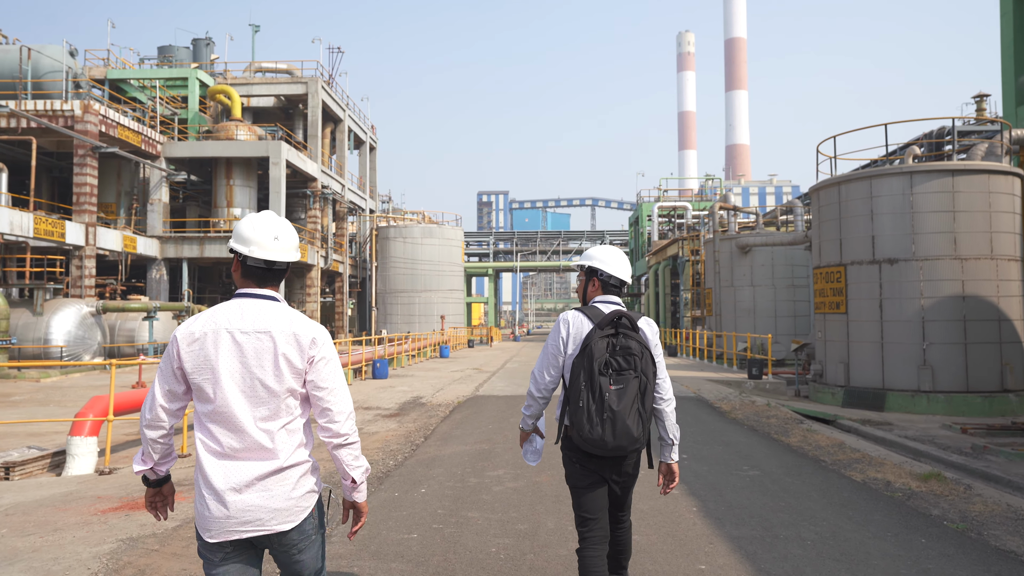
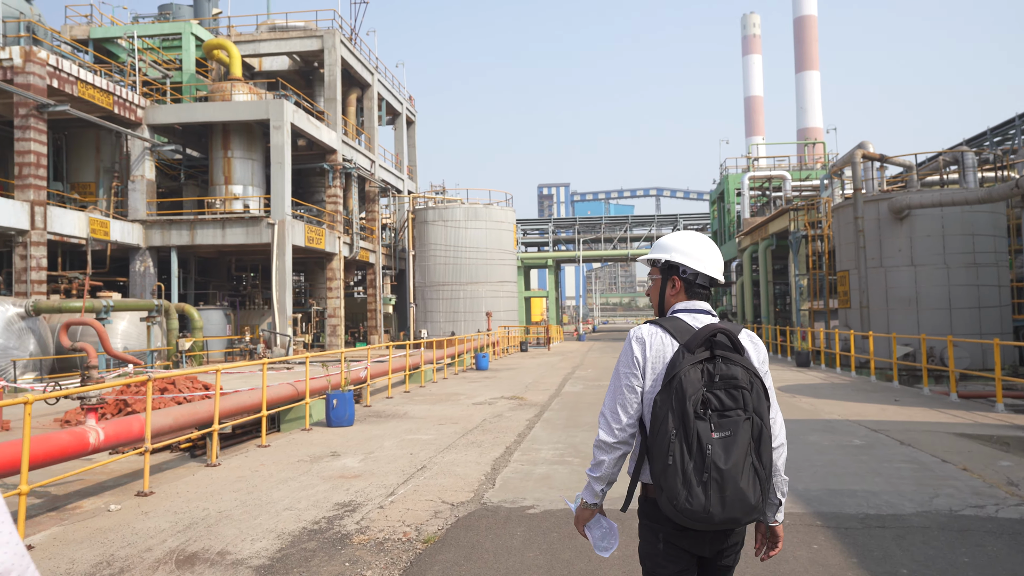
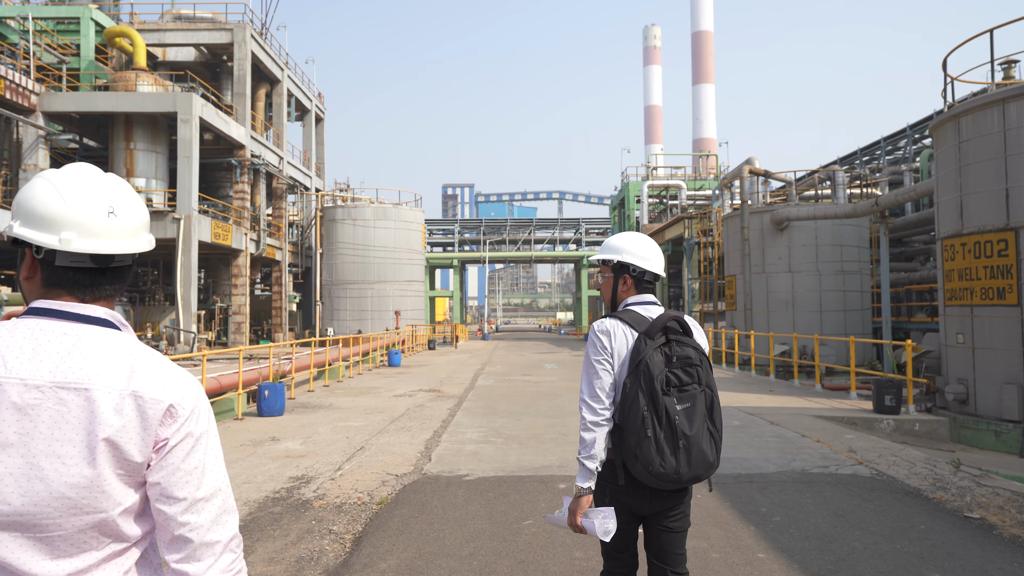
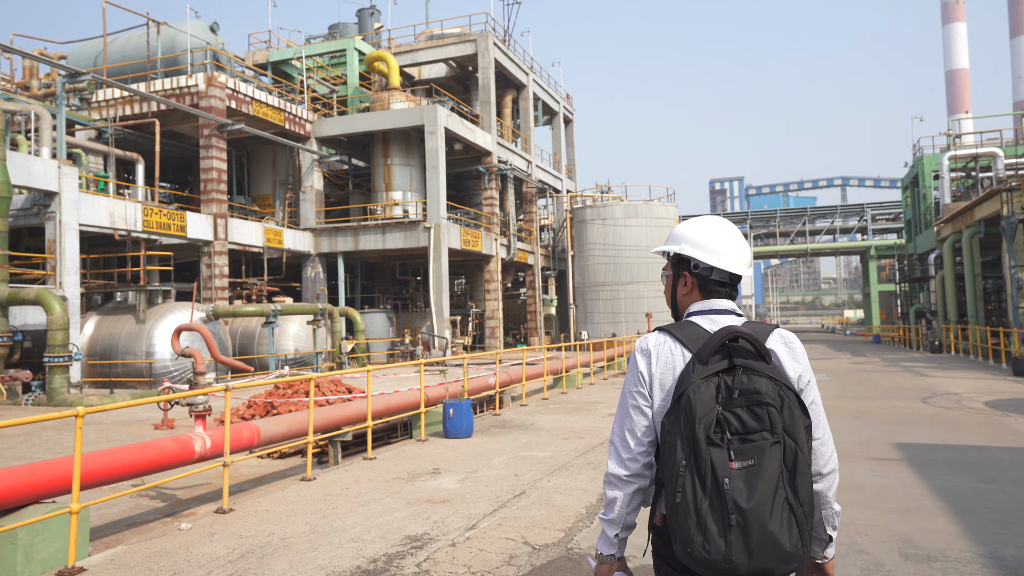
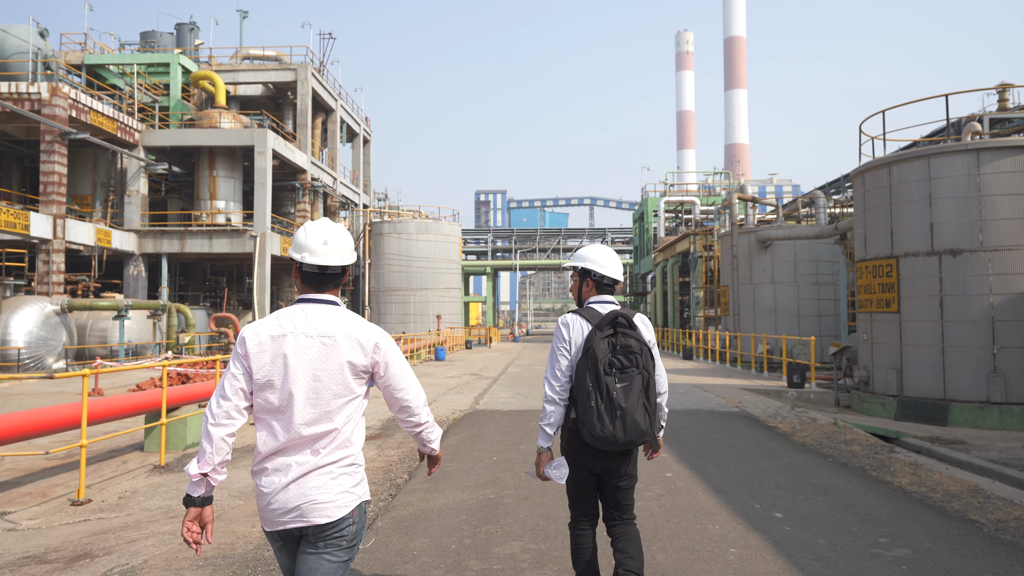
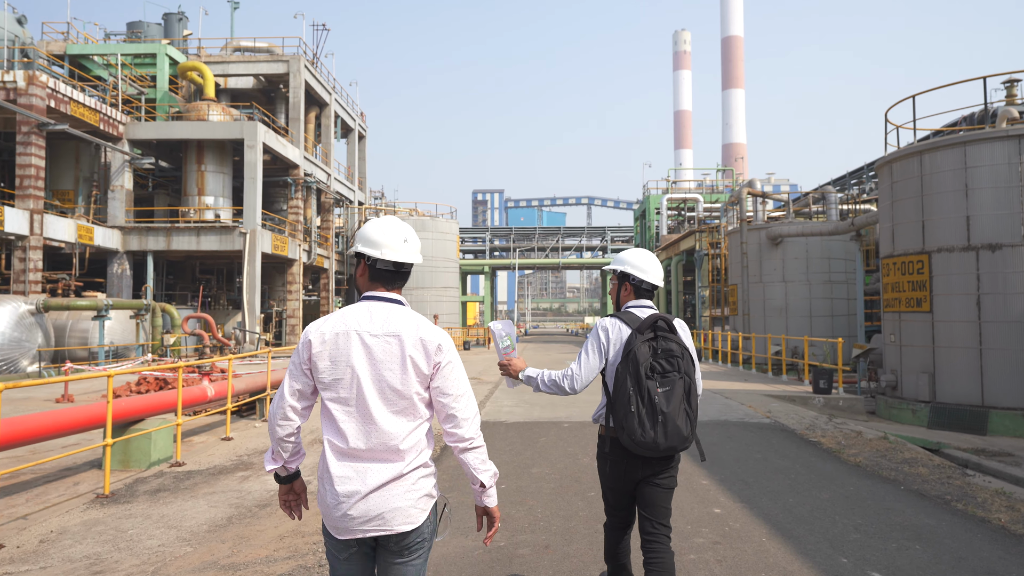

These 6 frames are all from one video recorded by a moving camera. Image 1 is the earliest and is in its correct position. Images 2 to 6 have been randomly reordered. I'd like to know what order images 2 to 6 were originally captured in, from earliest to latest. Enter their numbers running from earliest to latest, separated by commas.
5, 6, 3, 2, 4
